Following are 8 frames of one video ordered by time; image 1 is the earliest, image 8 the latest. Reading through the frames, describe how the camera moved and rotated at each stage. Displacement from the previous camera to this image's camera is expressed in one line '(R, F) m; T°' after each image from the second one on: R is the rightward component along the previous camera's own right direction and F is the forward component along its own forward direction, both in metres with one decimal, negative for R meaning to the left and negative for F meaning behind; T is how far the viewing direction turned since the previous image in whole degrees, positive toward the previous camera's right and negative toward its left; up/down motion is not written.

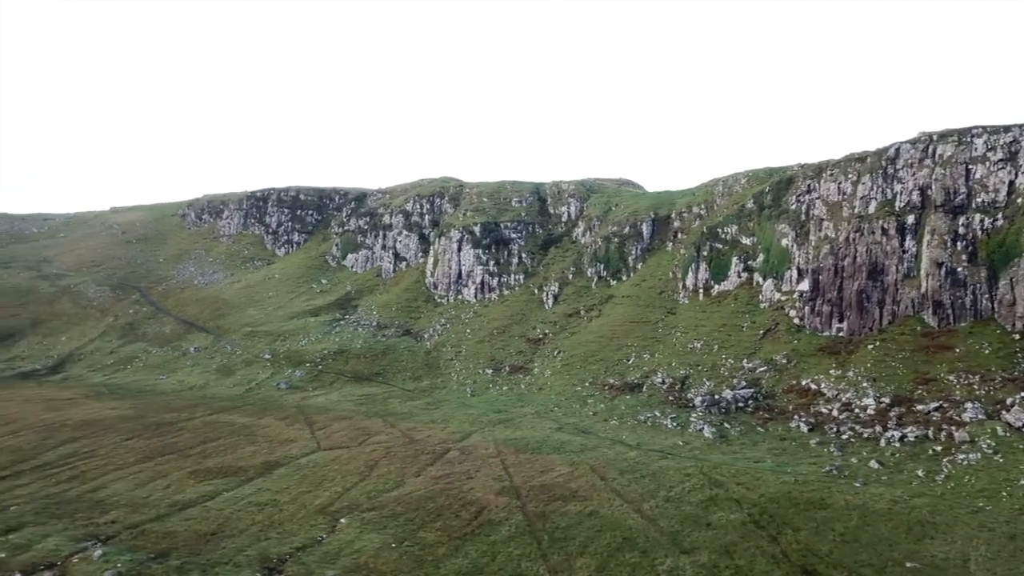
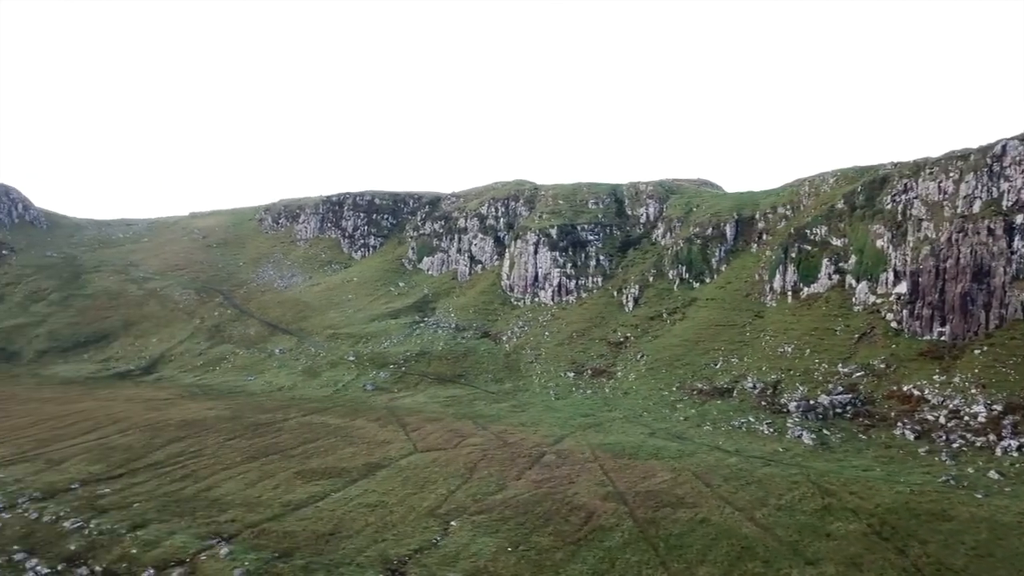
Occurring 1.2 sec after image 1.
(-3.2, 0.0) m; -4°
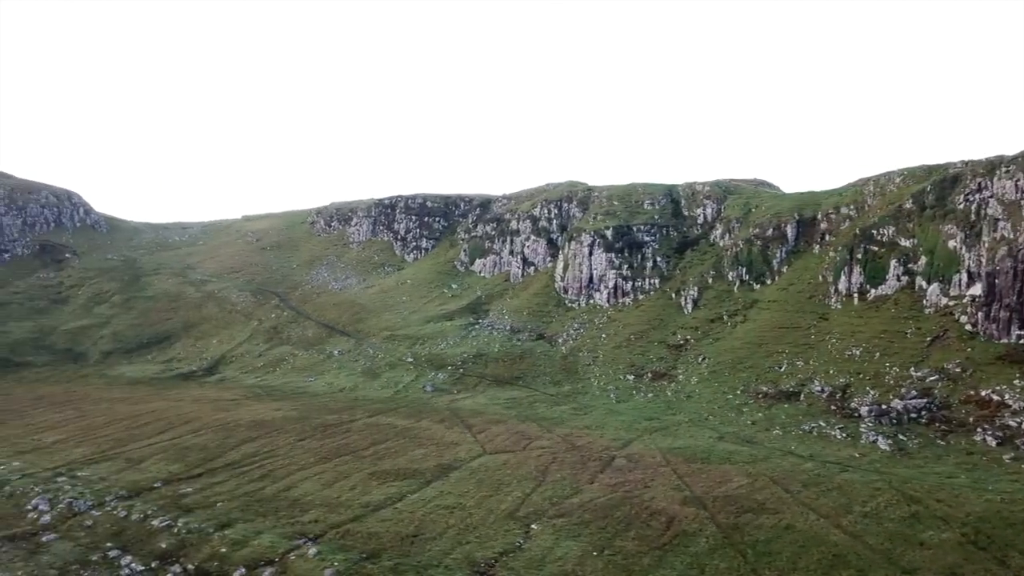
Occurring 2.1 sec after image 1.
(-2.5, 0.0) m; -3°
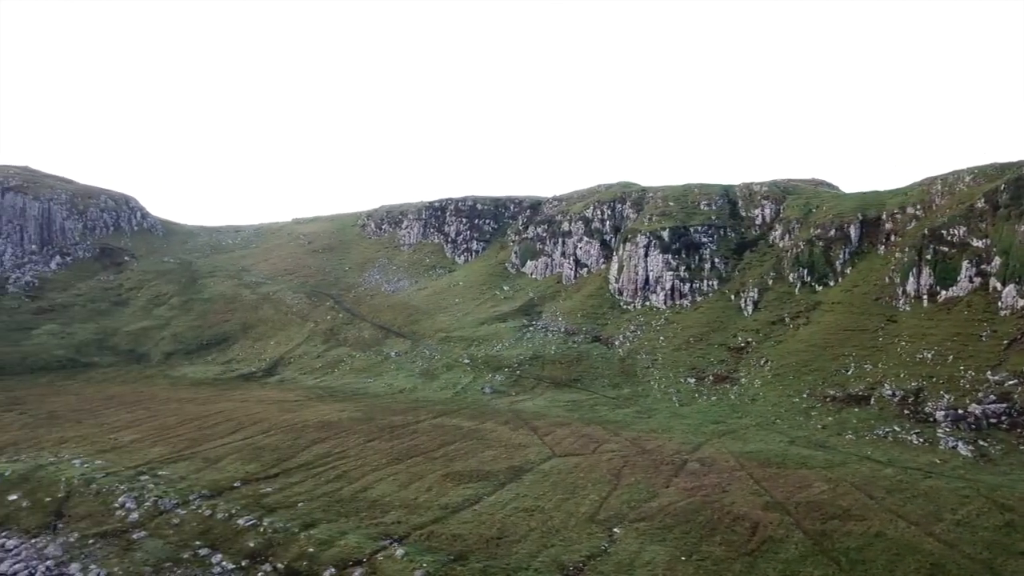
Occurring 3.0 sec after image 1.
(-2.7, 0.0) m; -3°
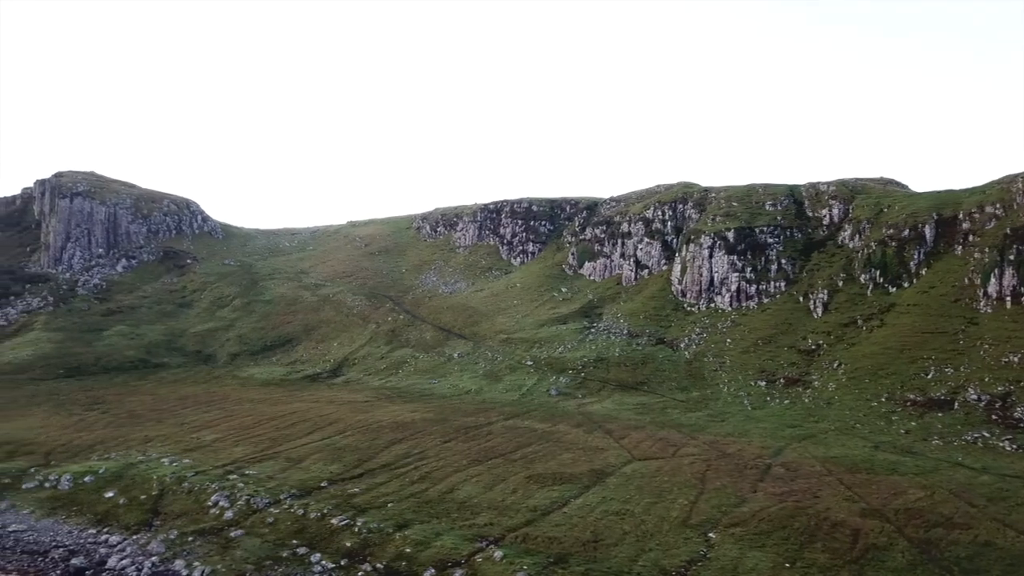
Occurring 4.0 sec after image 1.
(-3.1, 0.0) m; -3°
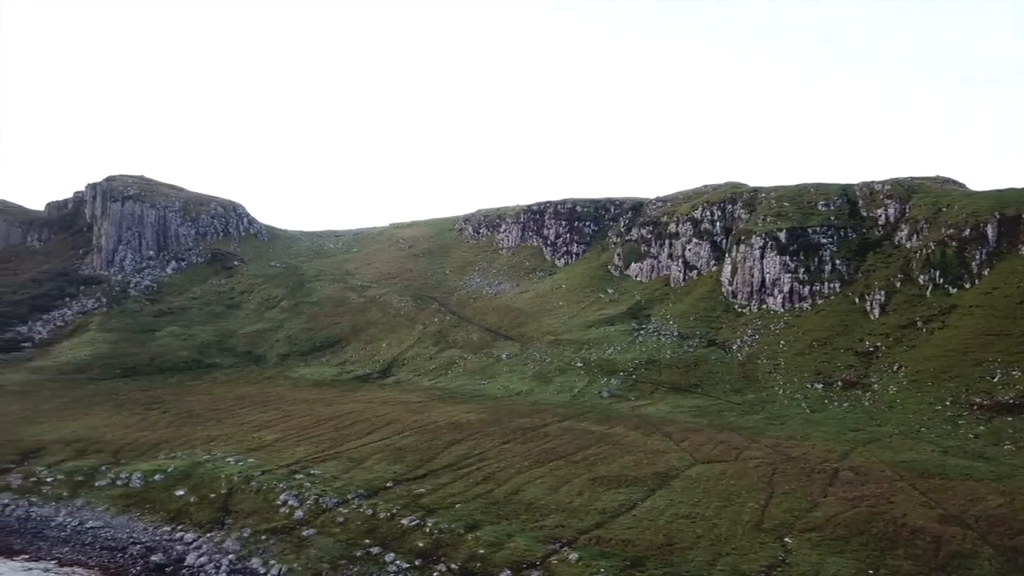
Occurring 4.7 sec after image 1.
(-2.3, 0.0) m; -2°
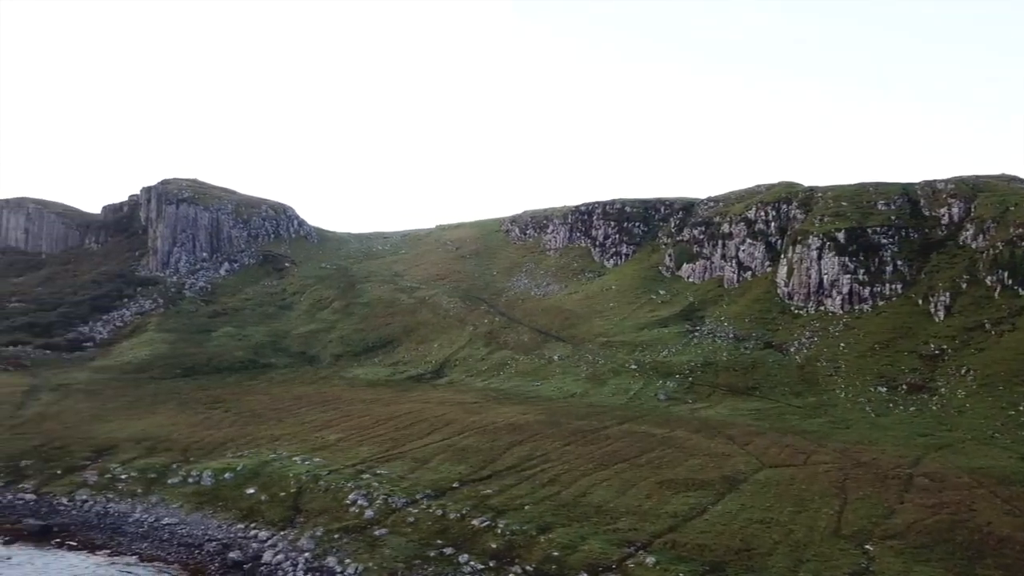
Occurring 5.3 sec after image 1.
(-2.1, +0.1) m; -3°
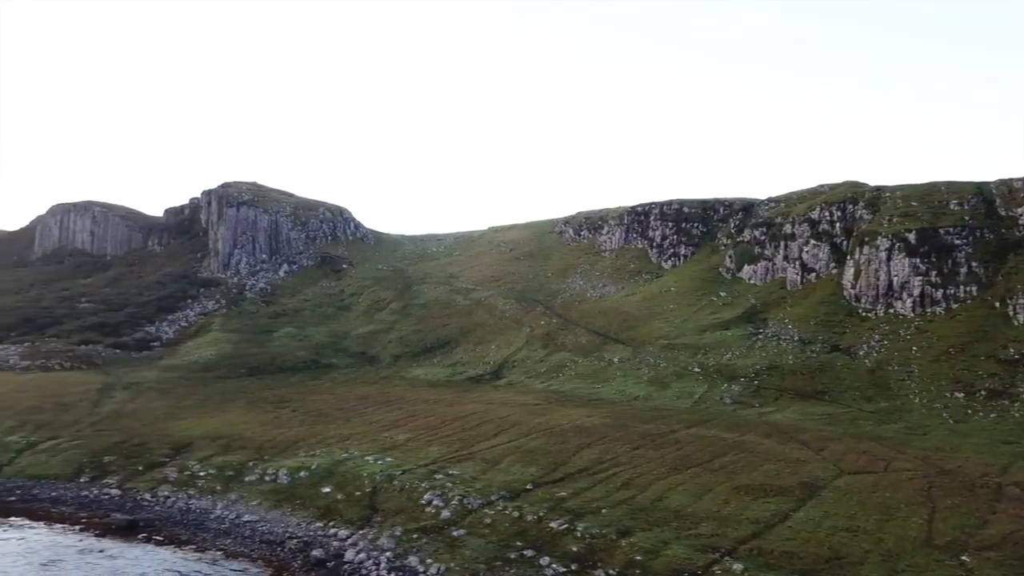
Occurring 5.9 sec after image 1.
(-2.1, +0.1) m; -3°
